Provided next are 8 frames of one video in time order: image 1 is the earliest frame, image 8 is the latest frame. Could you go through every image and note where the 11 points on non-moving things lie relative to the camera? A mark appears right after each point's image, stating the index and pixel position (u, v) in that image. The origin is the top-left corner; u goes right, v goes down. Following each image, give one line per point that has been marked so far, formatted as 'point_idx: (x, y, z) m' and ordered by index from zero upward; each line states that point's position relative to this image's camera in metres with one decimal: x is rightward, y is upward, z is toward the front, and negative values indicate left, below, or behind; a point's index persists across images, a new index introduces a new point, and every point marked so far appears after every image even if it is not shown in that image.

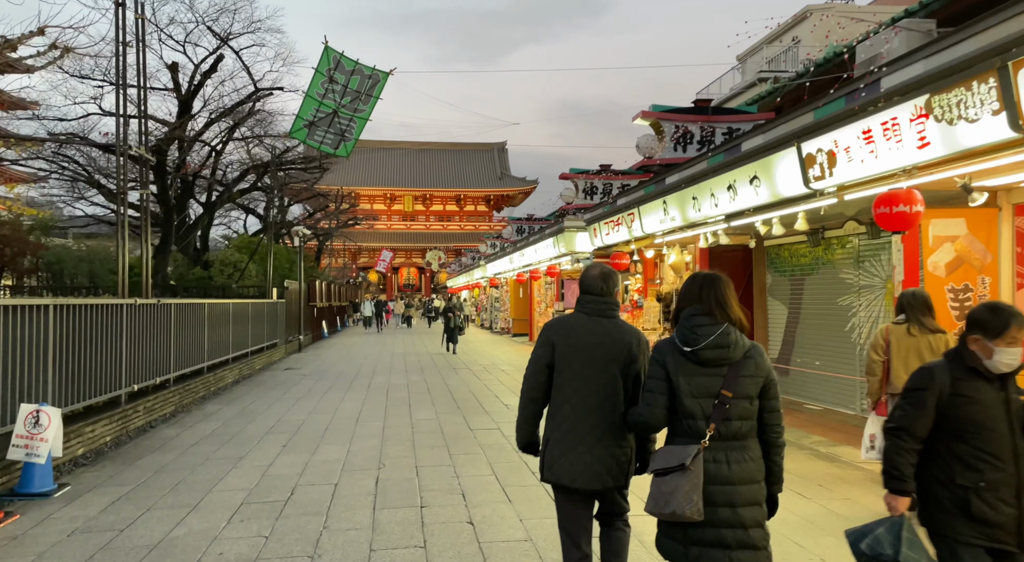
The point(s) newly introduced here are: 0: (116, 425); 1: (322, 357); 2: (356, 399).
0: (-4.0, -1.5, +6.5) m
1: (-4.9, -1.9, +16.3) m
2: (-2.2, -1.7, +8.9) m
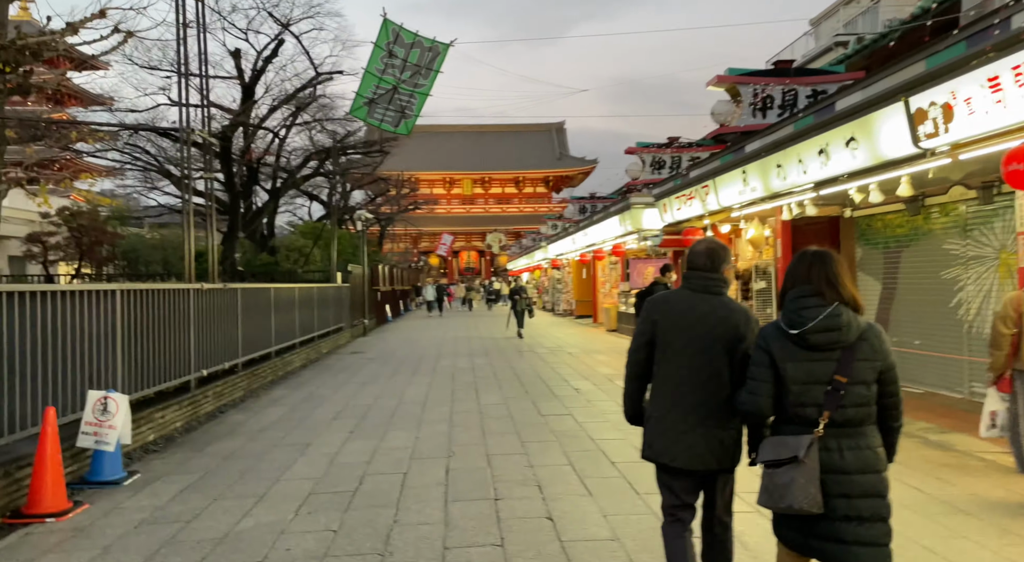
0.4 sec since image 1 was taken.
0: (-3.3, -1.3, +6.5) m
1: (-3.2, -1.5, +16.4) m
2: (-1.2, -1.4, +8.8) m
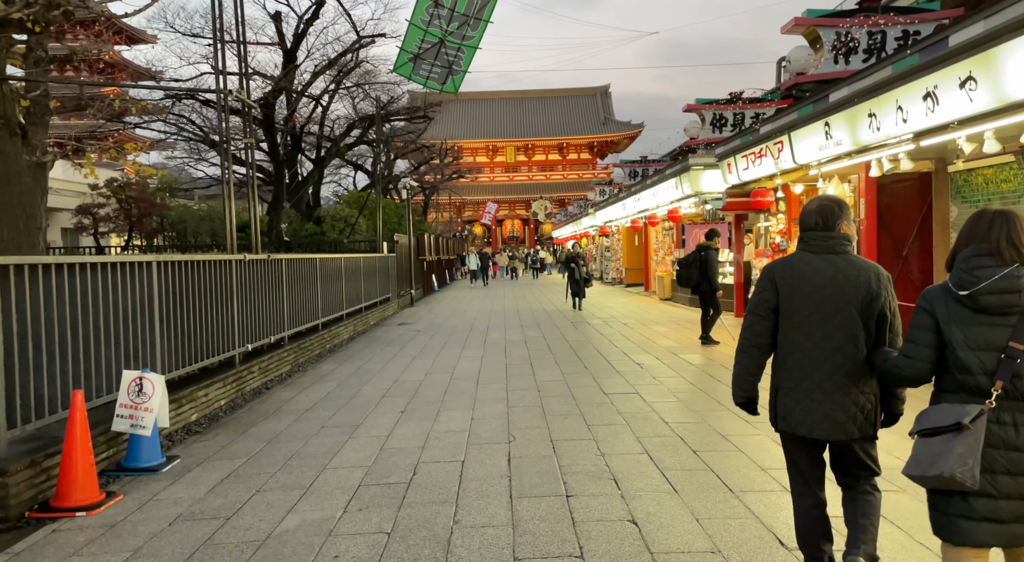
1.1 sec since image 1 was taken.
0: (-2.7, -1.0, +6.2) m
1: (-2.0, -0.8, +16.1) m
2: (-0.5, -1.0, +8.4) m
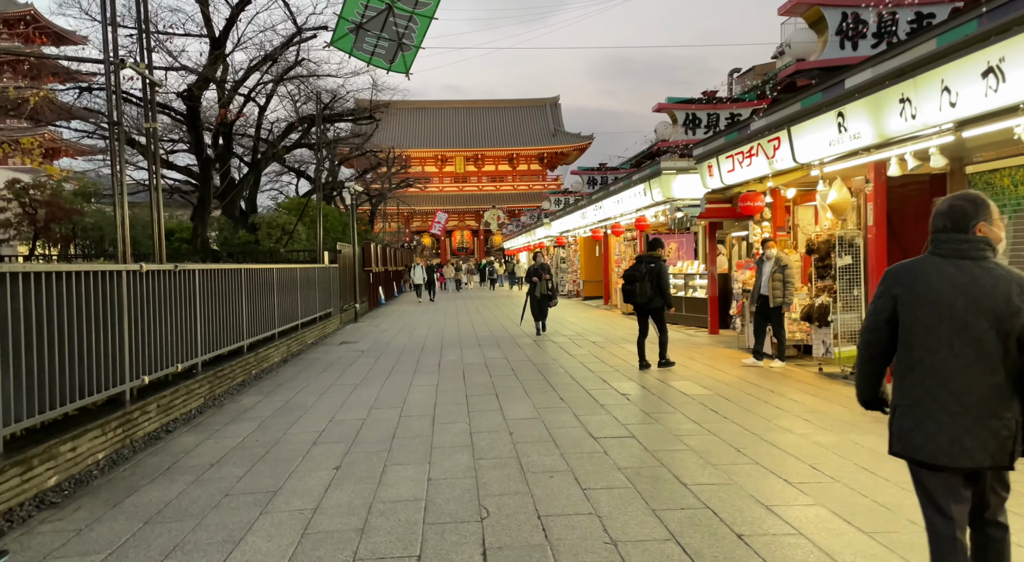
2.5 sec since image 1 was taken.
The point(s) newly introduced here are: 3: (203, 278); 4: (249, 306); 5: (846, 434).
0: (-3.0, -1.2, +4.8) m
1: (-3.0, -1.1, +14.6) m
2: (-0.9, -1.2, +7.1) m
3: (-3.5, 0.0, +7.3) m
4: (-3.7, -0.3, +8.9) m
5: (+2.6, -1.2, +4.9) m
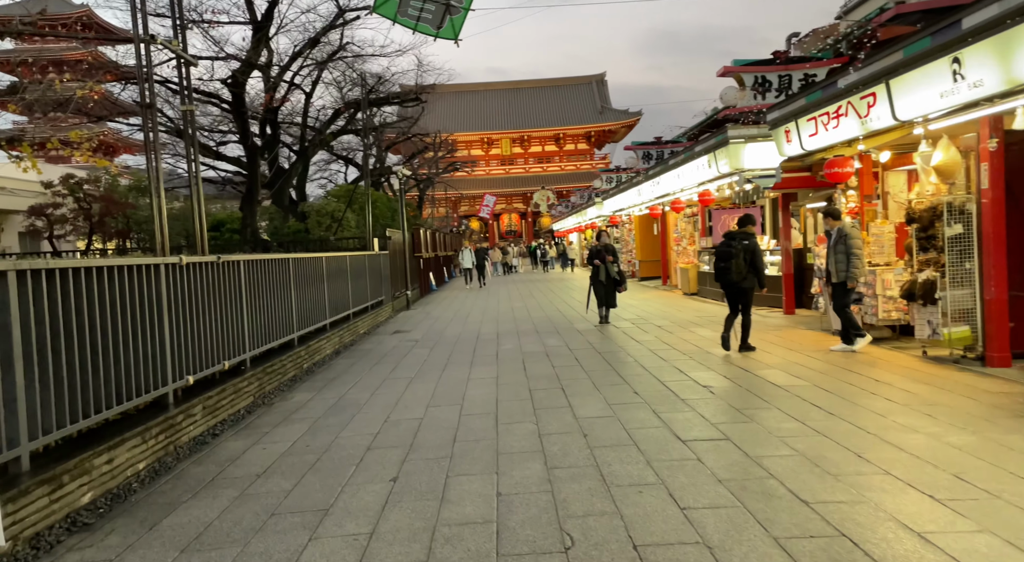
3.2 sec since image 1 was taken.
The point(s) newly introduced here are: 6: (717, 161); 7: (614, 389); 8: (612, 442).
0: (-2.5, -1.1, +4.5) m
1: (-1.8, -0.7, +14.3) m
2: (-0.3, -1.0, +6.6) m
3: (-2.9, +0.1, +6.9) m
4: (-2.9, -0.2, +8.6) m
5: (+3.1, -1.0, +4.1) m
6: (+3.5, +2.0, +10.9) m
7: (+0.9, -1.0, +5.7) m
8: (+0.7, -1.1, +4.3) m
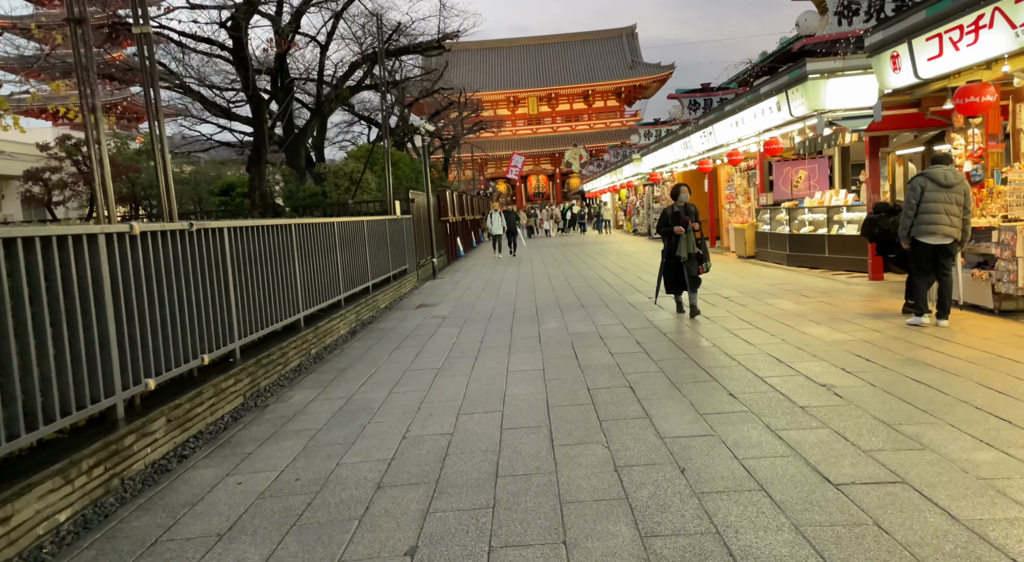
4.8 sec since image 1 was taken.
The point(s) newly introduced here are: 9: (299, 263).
0: (-2.1, -1.0, +3.3) m
1: (-1.0, -0.1, +13.0) m
2: (+0.1, -0.8, +5.3) m
3: (-2.4, +0.4, +5.7) m
4: (-2.4, +0.1, +7.3) m
5: (+3.4, -0.8, +2.7) m
6: (+4.1, +2.6, +9.2) m
7: (+1.3, -0.7, +4.4) m
8: (+1.0, -0.9, +2.9) m
9: (-2.4, +0.2, +7.2) m
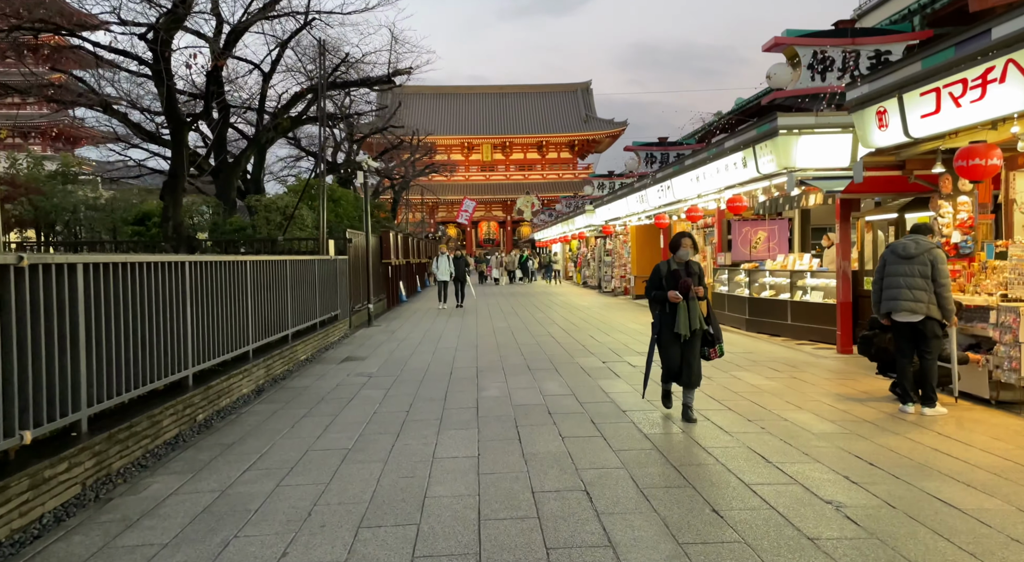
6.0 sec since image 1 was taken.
0: (-2.5, -1.2, +2.0) m
1: (-2.1, -1.0, +11.8) m
2: (-0.3, -1.2, +4.2) m
3: (-2.9, 0.0, +4.5) m
4: (-3.0, -0.3, +6.1) m
5: (+3.1, -1.2, +1.9) m
6: (+3.4, +1.7, +8.7) m
7: (+0.9, -1.2, +3.4) m
8: (+0.7, -1.3, +1.9) m
9: (-3.0, -0.2, +6.0) m
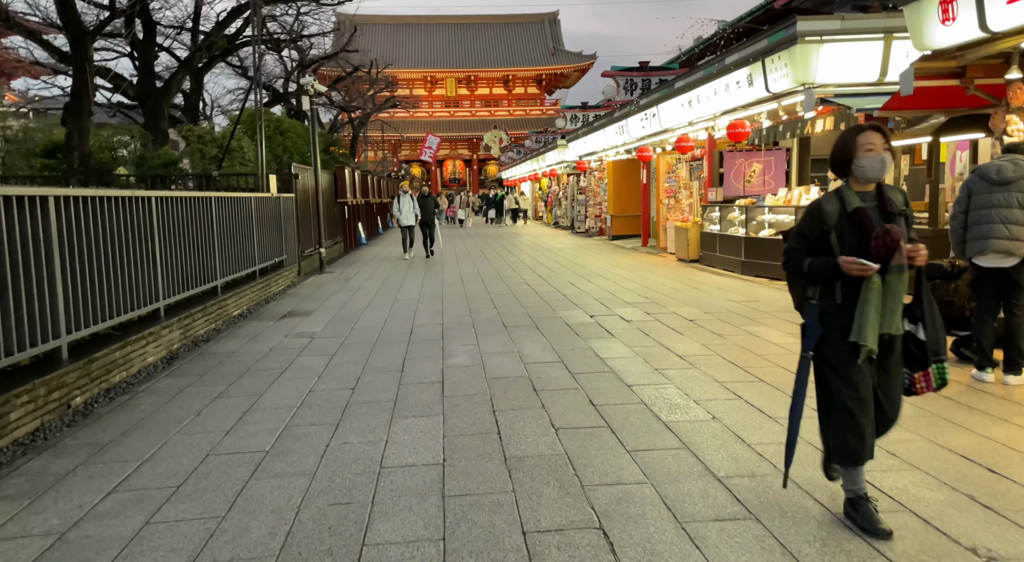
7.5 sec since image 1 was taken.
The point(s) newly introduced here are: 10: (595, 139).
0: (-2.5, -1.1, +0.7) m
1: (-2.6, 0.0, +10.5) m
2: (-0.4, -0.9, +3.0) m
3: (-3.0, +0.3, +3.0) m
4: (-3.2, +0.1, +4.6) m
5: (+3.1, -1.1, +0.9) m
6: (+3.0, +2.4, +7.4) m
7: (+0.8, -1.0, +2.2) m
8: (+0.7, -1.2, +0.8) m
9: (-3.2, +0.2, +4.5) m
10: (+2.0, +3.4, +15.3) m
